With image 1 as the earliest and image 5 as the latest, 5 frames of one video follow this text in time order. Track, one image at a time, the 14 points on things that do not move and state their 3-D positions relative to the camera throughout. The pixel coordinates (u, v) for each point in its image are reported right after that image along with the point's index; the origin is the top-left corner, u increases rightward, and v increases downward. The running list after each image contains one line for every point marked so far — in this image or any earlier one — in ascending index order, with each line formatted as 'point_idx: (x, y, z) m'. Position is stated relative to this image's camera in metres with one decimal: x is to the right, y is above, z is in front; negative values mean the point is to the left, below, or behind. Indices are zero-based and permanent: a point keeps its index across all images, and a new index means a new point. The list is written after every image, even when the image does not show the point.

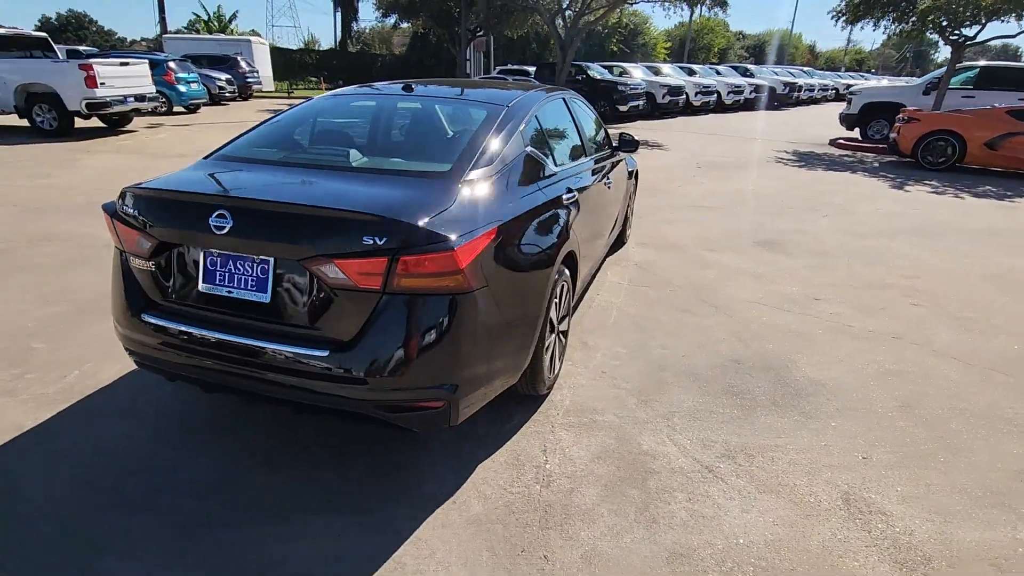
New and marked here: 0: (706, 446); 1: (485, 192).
0: (+1.0, -0.8, +2.9) m
1: (-0.2, +0.4, +2.5) m
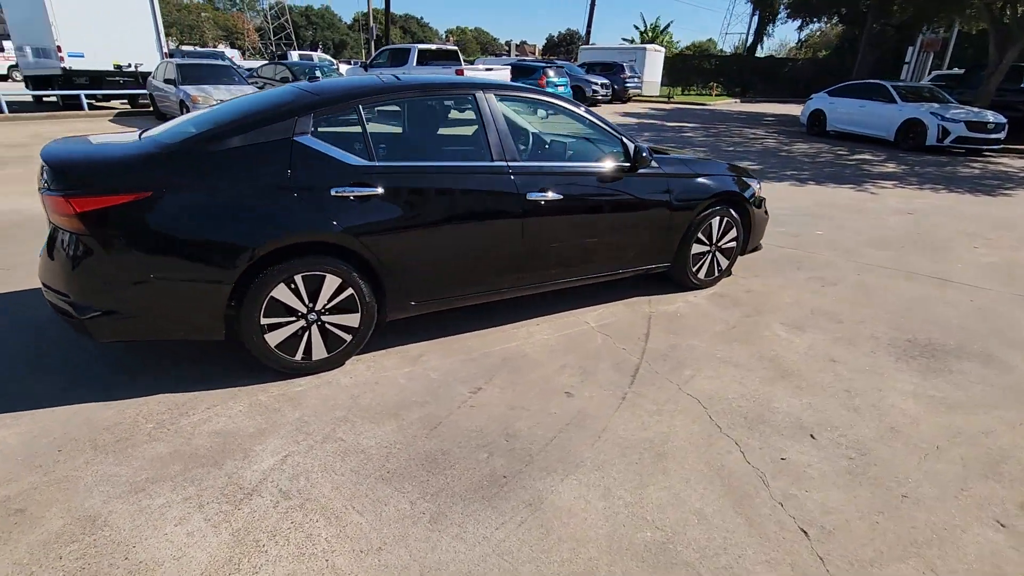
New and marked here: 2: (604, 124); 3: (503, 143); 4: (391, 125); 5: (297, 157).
0: (-1.0, -0.9, +2.6) m
1: (-1.9, +0.7, +3.0) m
2: (+0.7, +1.3, +4.4) m
3: (-0.1, +1.0, +3.8) m
4: (-0.8, +1.0, +3.5) m
5: (-1.3, +0.8, +3.2) m
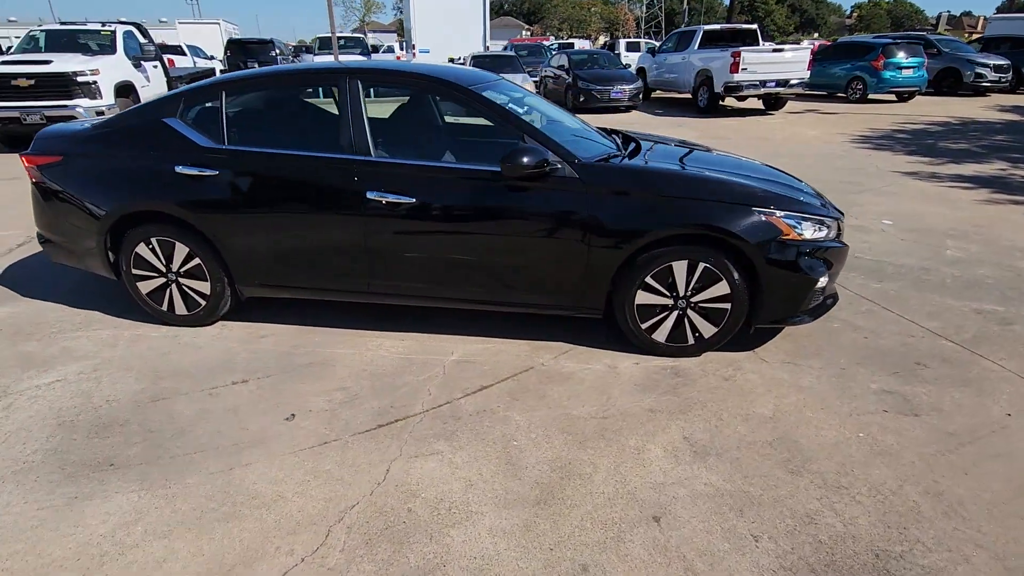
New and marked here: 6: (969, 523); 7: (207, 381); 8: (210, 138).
0: (-2.8, -0.6, +3.2) m
1: (-3.0, +1.1, +3.8) m
2: (0.0, +1.1, +3.5) m
3: (-1.0, +1.0, +3.5) m
4: (-1.7, +1.2, +3.7) m
5: (-2.4, +1.0, +3.7) m
6: (+2.0, -1.0, +2.3) m
7: (-1.9, -0.6, +3.3) m
8: (-2.0, +1.0, +3.6) m
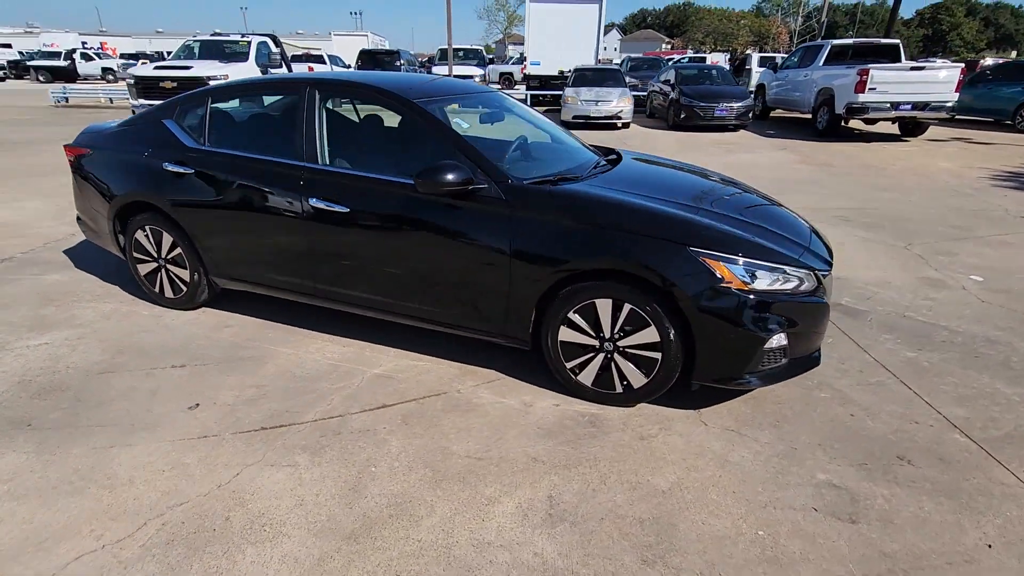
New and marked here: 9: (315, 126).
0: (-3.3, -0.5, +3.7) m
1: (-3.2, +1.2, +4.3) m
2: (-0.3, +1.0, +3.4) m
3: (-1.3, +1.0, +3.6) m
4: (-2.0, +1.2, +3.9) m
5: (-2.6, +1.1, +4.1) m
6: (+1.1, -1.3, +1.8) m
7: (-2.4, -0.5, +3.6) m
8: (-2.3, +1.1, +3.9) m
9: (-1.3, +1.1, +3.6) m
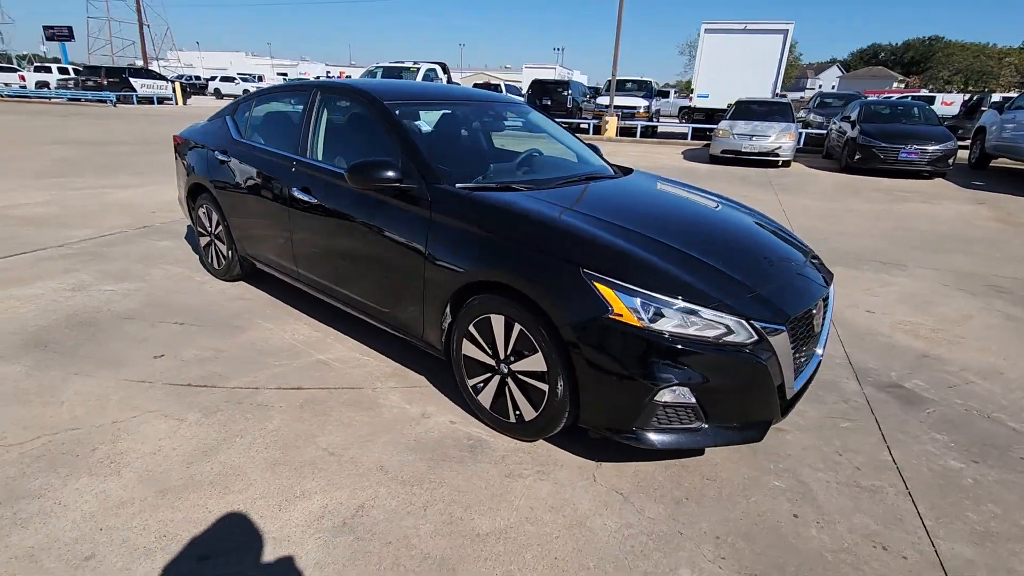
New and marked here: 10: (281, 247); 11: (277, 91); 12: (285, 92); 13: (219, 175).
0: (-3.5, -0.1, +4.6) m
1: (-2.9, +1.5, +5.2) m
2: (-0.6, +1.0, +3.4) m
3: (-1.5, +1.1, +3.9) m
4: (-2.0, +1.4, +4.4) m
5: (-2.5, +1.4, +4.8) m
6: (0.0, -1.3, +1.4) m
7: (-2.7, -0.2, +4.2) m
8: (-2.2, +1.3, +4.6) m
9: (-1.4, +1.2, +3.9) m
10: (-1.8, +0.3, +4.2) m
11: (-1.9, +1.6, +4.4) m
12: (-1.7, +1.5, +4.3) m
13: (-2.4, +0.9, +4.6) m
